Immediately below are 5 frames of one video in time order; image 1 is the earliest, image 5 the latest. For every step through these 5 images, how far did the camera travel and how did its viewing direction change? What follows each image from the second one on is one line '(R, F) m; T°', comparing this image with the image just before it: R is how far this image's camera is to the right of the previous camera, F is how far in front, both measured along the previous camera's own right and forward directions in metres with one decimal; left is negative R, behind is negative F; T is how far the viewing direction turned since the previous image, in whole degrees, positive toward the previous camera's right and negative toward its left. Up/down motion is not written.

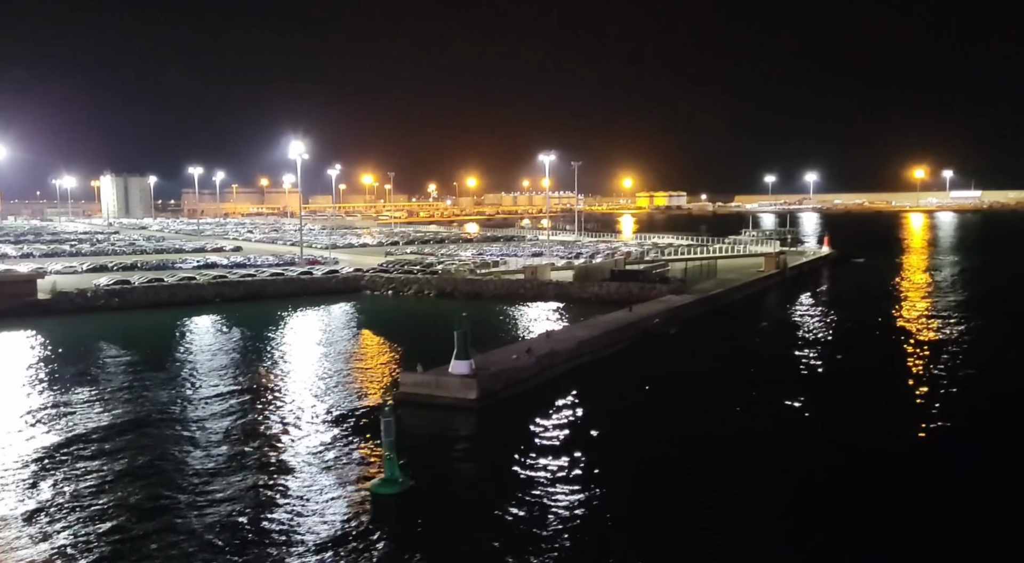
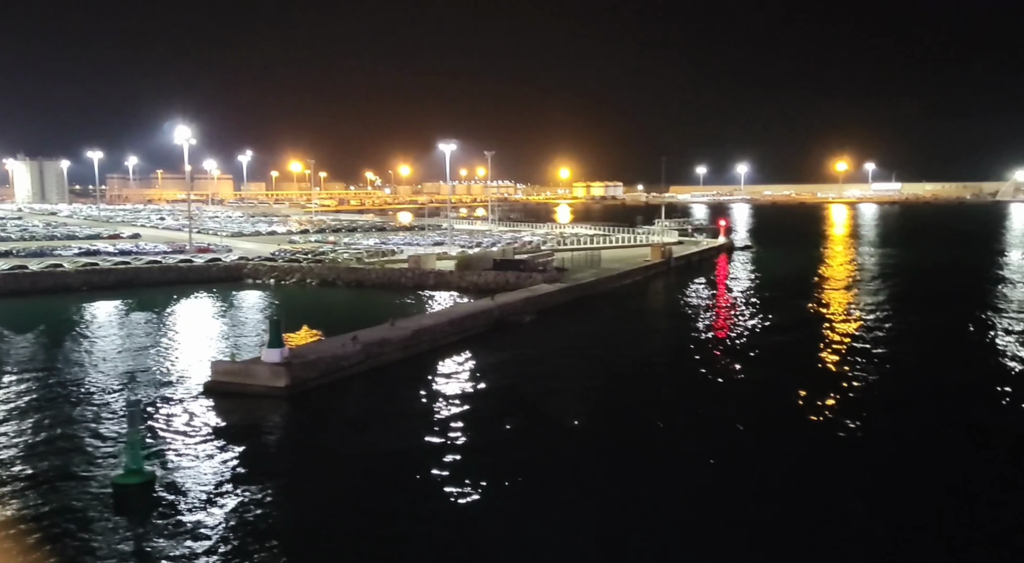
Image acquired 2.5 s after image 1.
(+2.6, -0.1) m; +3°
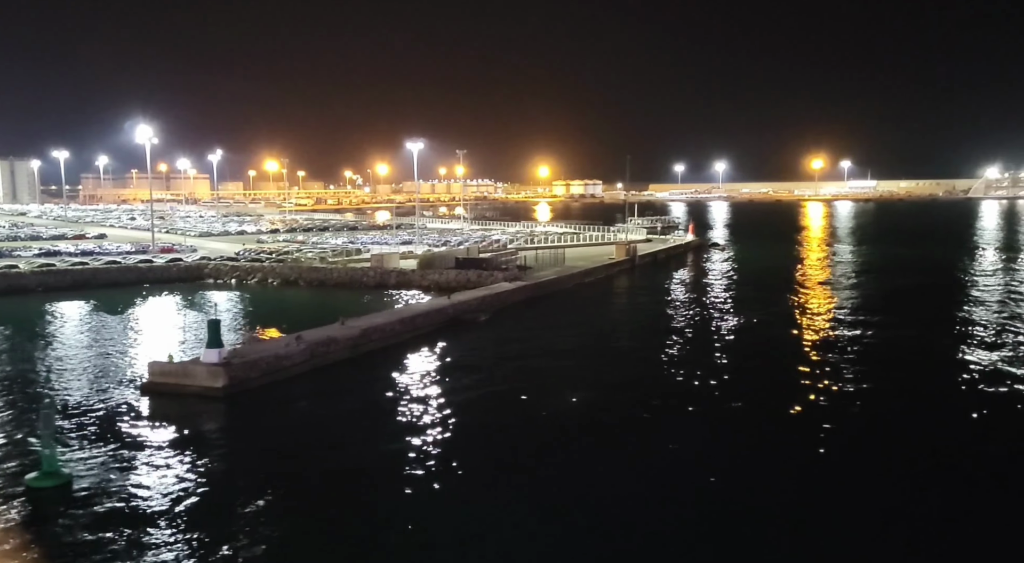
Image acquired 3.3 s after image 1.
(+0.8, 0.0) m; +1°
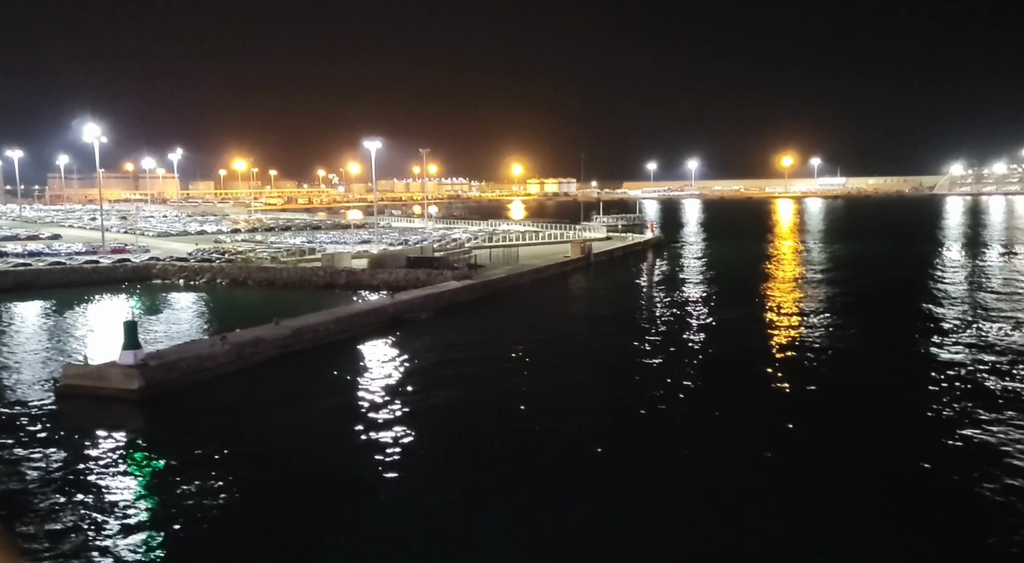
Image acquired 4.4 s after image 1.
(+1.1, +0.2) m; +1°
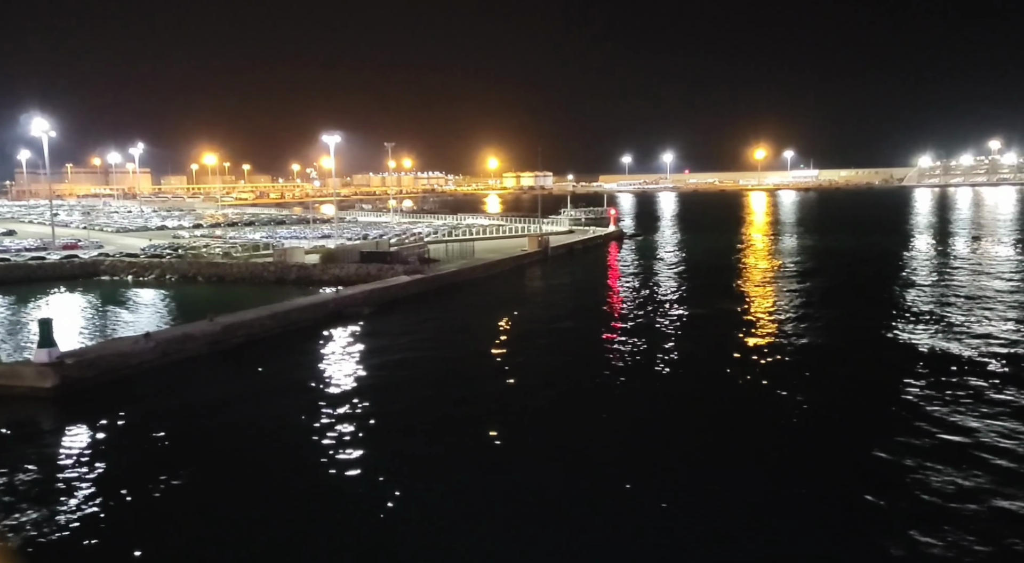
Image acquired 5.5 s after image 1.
(+1.1, +0.2) m; +1°
